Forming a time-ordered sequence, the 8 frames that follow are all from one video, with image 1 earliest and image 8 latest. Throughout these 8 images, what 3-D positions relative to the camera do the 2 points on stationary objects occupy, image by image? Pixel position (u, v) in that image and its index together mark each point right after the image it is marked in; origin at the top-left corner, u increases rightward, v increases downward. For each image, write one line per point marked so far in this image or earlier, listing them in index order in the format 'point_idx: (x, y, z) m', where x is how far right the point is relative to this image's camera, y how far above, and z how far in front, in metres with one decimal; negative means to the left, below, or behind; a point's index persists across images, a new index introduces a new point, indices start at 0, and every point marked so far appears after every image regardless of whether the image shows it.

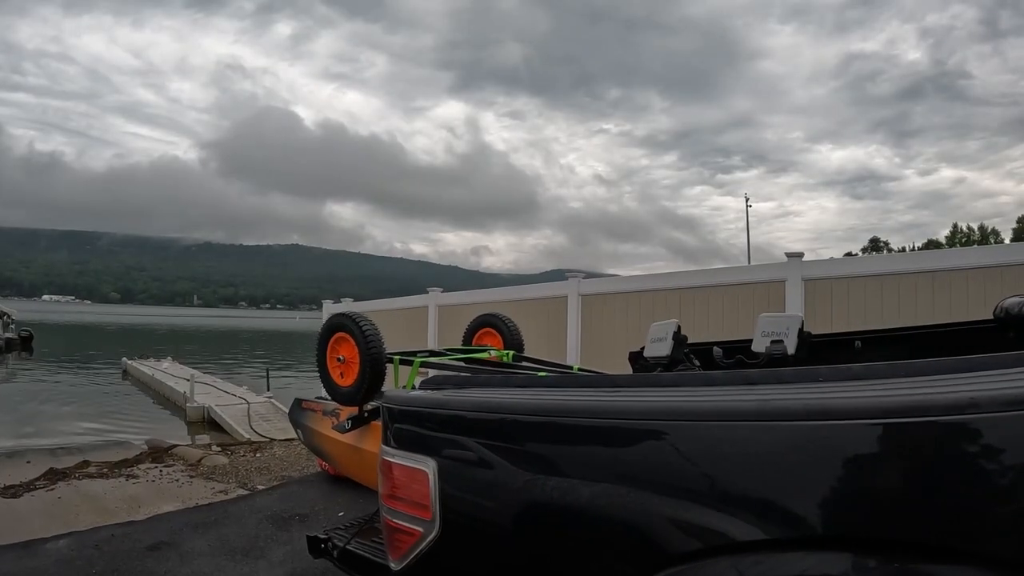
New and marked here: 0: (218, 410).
0: (-7.5, -3.3, +17.0) m
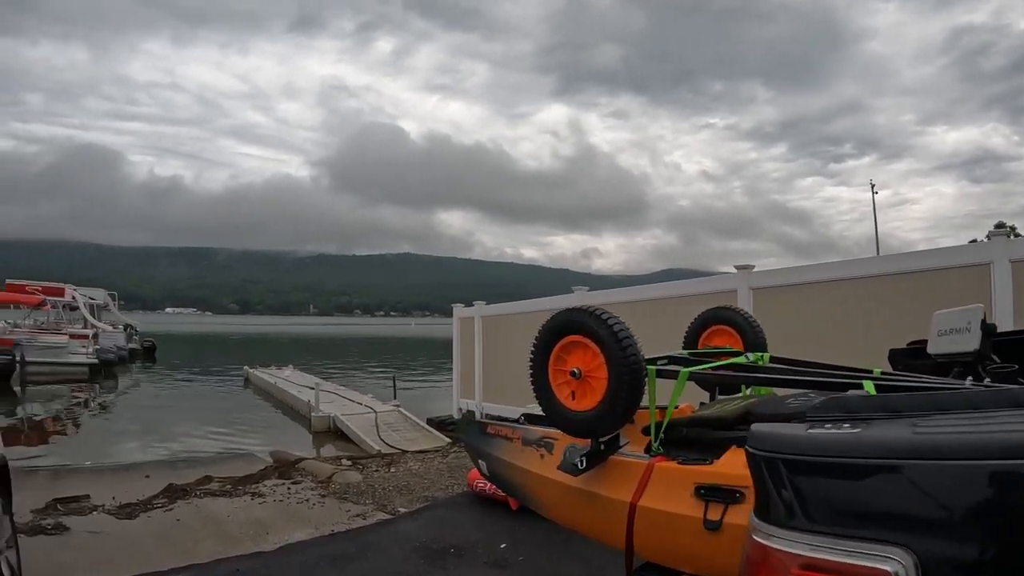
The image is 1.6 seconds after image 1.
0: (-3.9, -3.2, +15.8) m
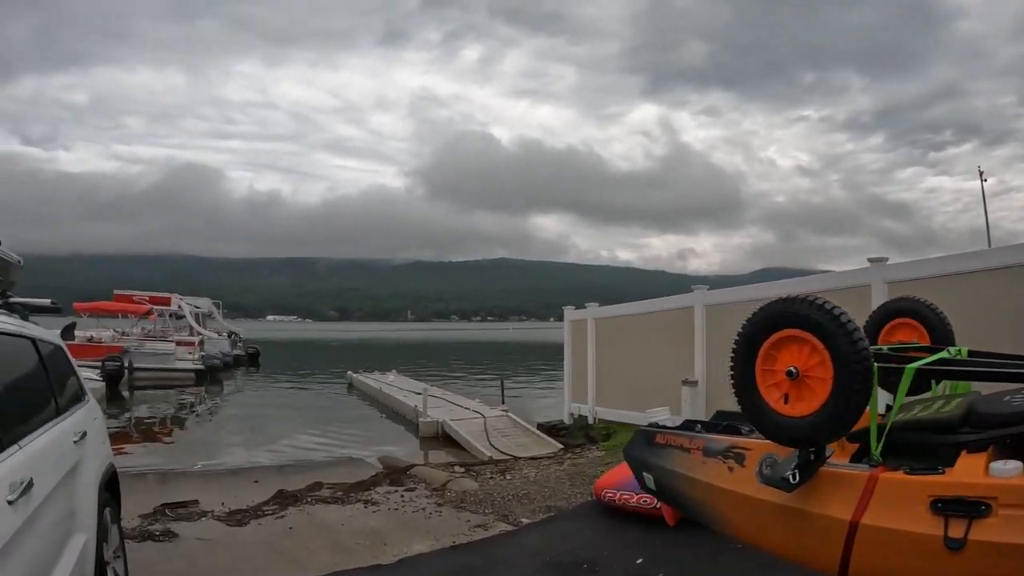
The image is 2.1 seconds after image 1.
0: (-1.4, -3.2, +15.2) m
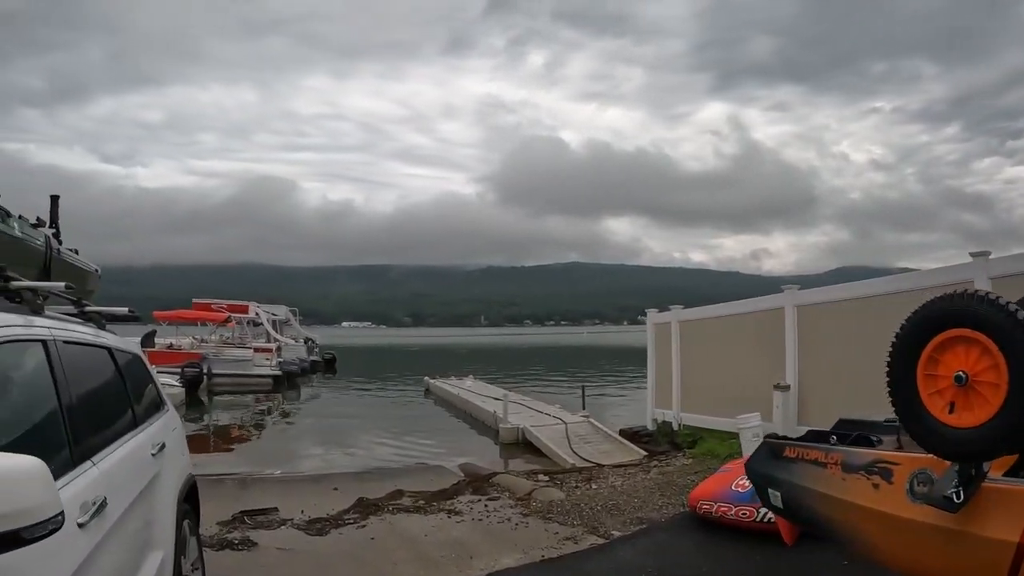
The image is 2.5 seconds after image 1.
0: (+0.4, -3.2, +14.8) m
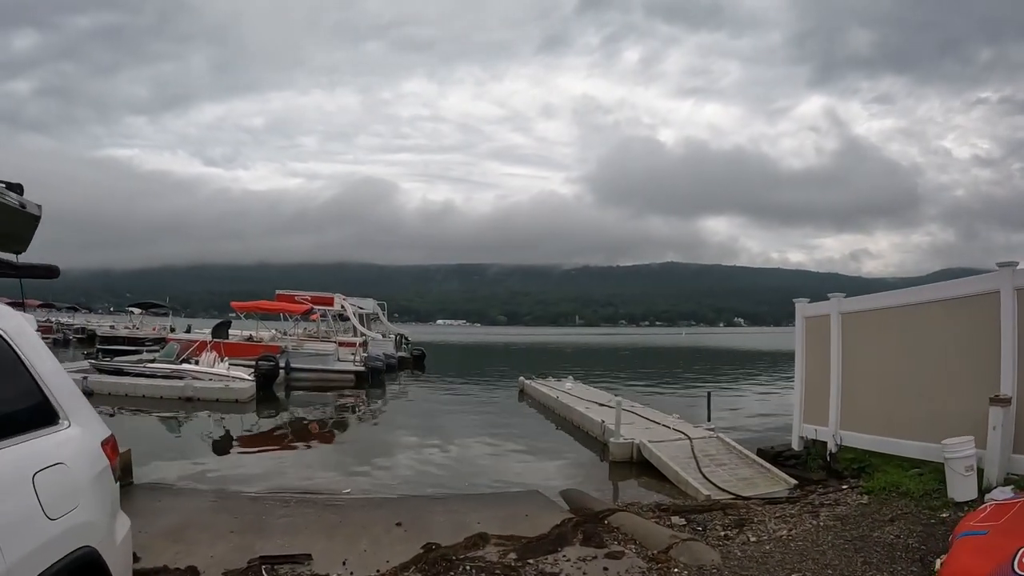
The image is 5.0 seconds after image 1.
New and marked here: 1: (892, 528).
0: (+2.4, -3.0, +12.3) m
1: (+3.8, -2.4, +6.6) m
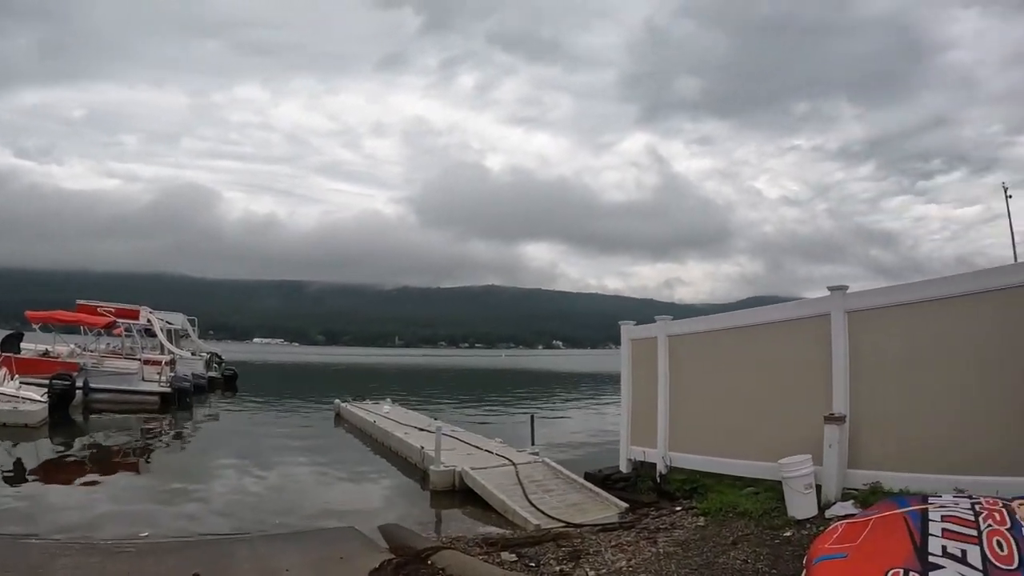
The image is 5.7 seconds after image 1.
0: (-0.6, -3.1, +11.3) m
1: (+2.1, -2.4, +6.1) m
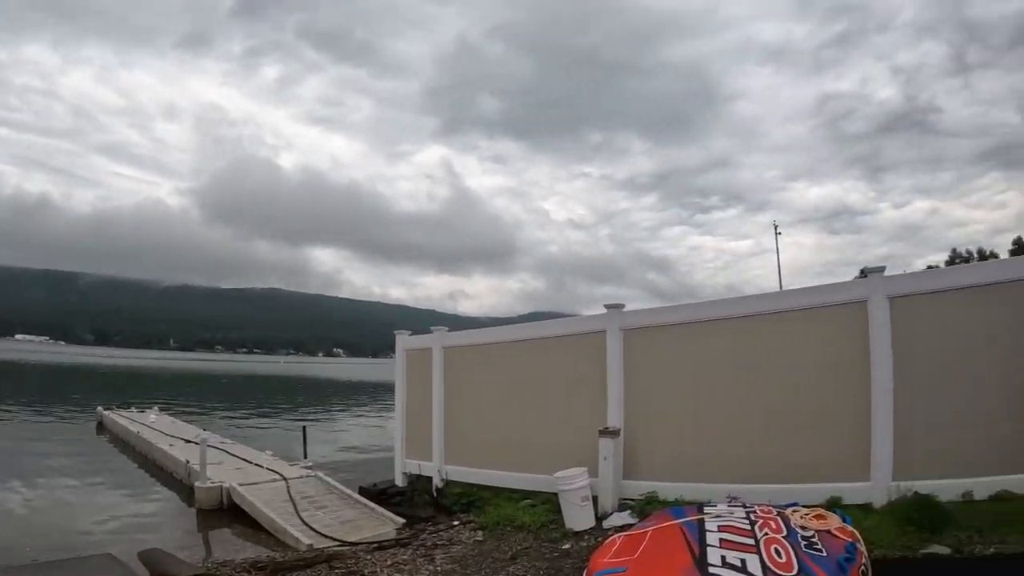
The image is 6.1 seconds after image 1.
0: (-3.8, -3.0, +10.0) m
1: (+0.2, -2.5, +5.7) m
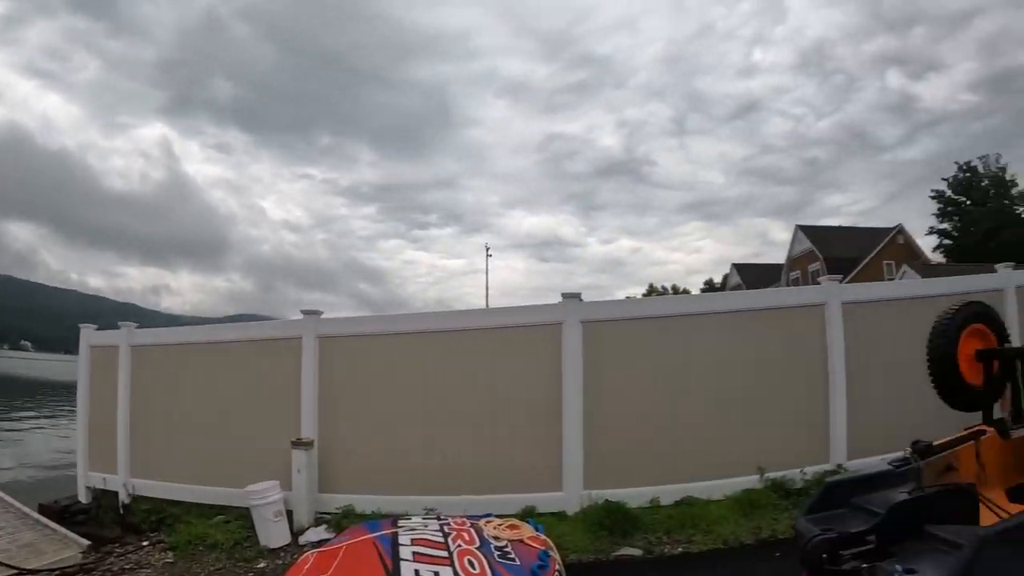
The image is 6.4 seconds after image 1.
0: (-7.4, -2.6, +7.6) m
1: (-2.2, -2.4, +5.0) m
